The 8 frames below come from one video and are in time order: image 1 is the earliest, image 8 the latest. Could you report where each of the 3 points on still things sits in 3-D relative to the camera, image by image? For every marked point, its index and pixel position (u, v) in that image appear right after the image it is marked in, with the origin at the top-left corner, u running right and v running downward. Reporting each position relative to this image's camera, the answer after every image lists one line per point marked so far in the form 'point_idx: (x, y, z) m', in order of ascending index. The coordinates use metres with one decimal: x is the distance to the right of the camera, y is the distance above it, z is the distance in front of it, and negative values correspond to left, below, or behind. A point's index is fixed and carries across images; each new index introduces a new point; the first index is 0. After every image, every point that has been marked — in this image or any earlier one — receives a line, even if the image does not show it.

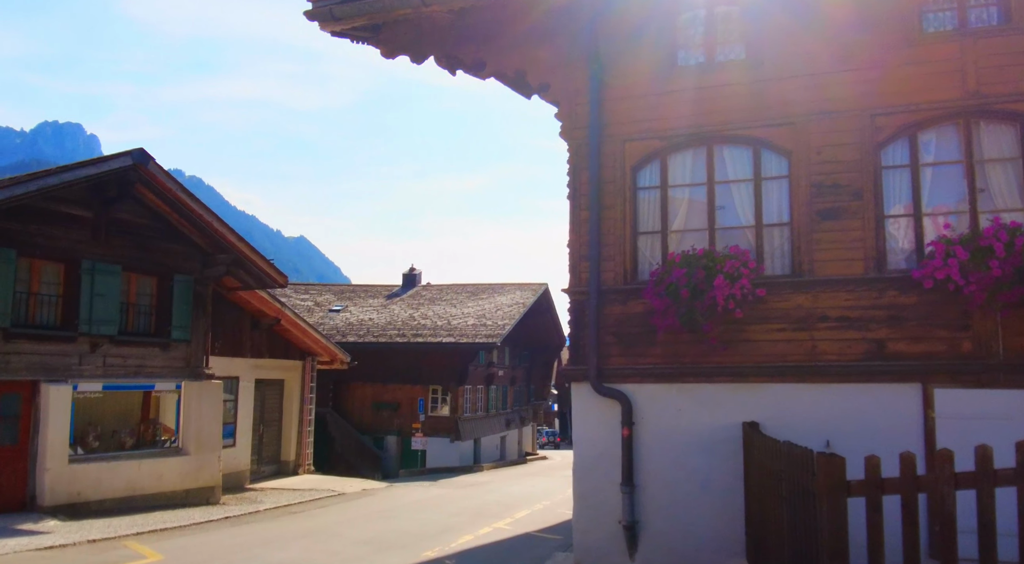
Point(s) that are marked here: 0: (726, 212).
0: (+2.2, +0.7, +8.8) m
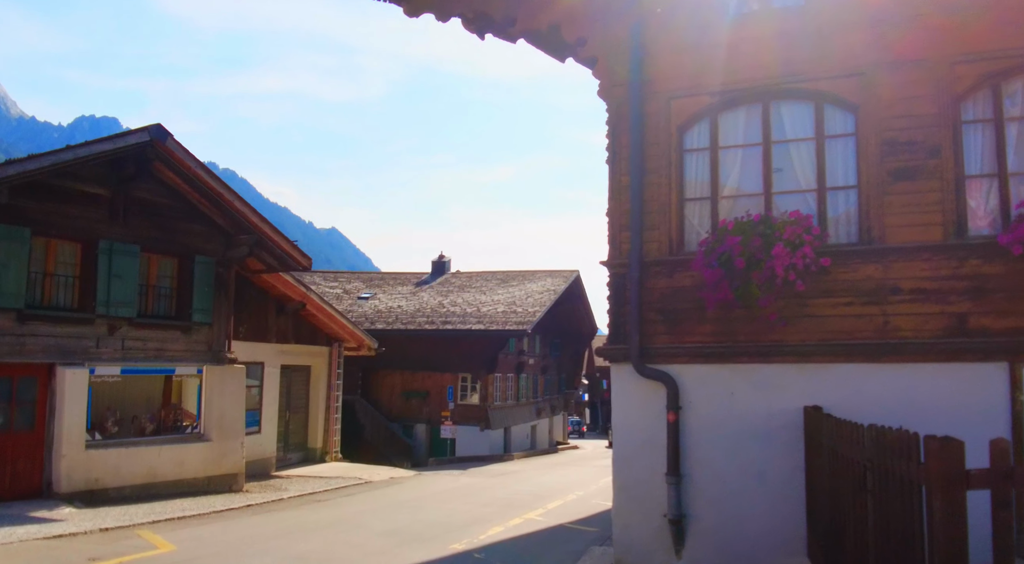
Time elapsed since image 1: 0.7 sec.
0: (+2.5, +1.0, +7.9) m
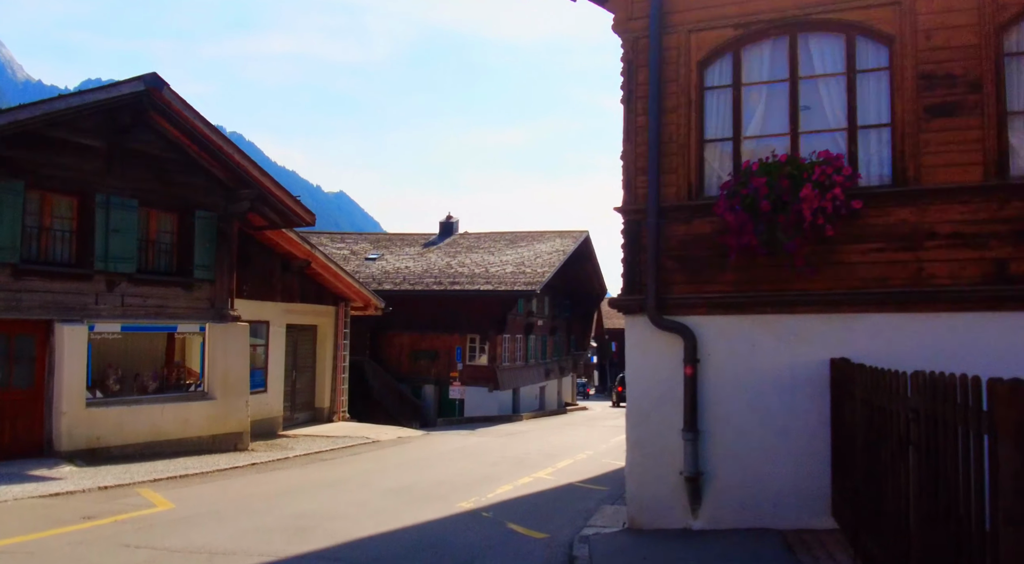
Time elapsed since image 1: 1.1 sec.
0: (+2.6, +1.5, +7.4) m
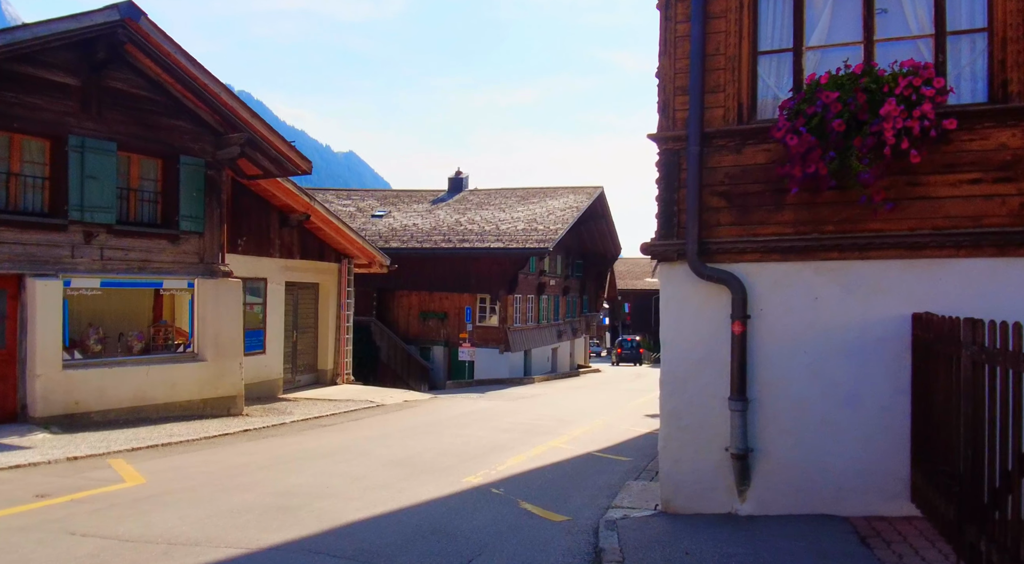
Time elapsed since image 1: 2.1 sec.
0: (+2.7, +1.9, +6.1) m
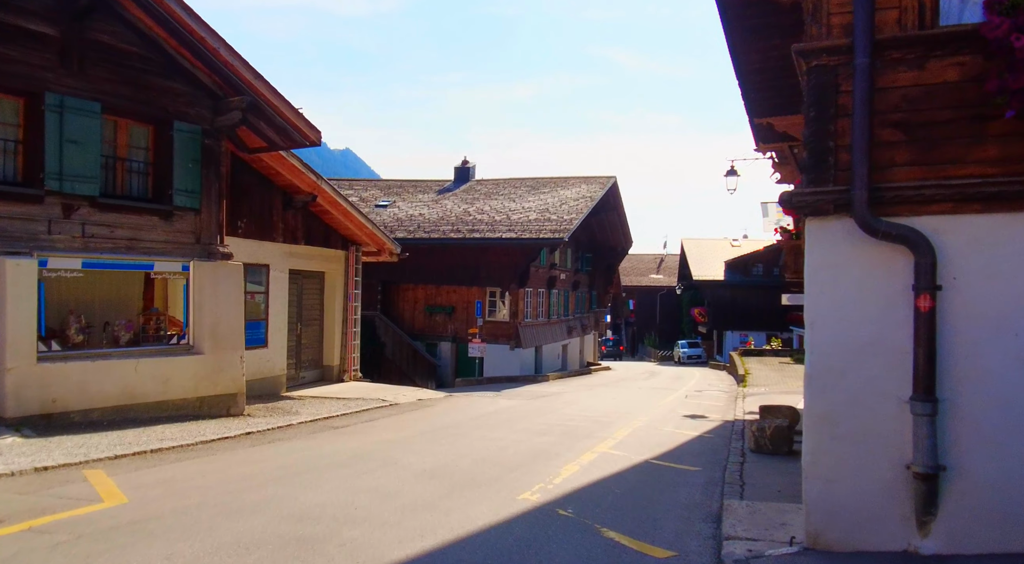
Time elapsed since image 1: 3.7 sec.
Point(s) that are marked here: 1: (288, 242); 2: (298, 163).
0: (+3.3, +2.1, +4.5) m
1: (-4.5, +0.8, +17.3) m
2: (-4.0, +2.2, +16.0) m
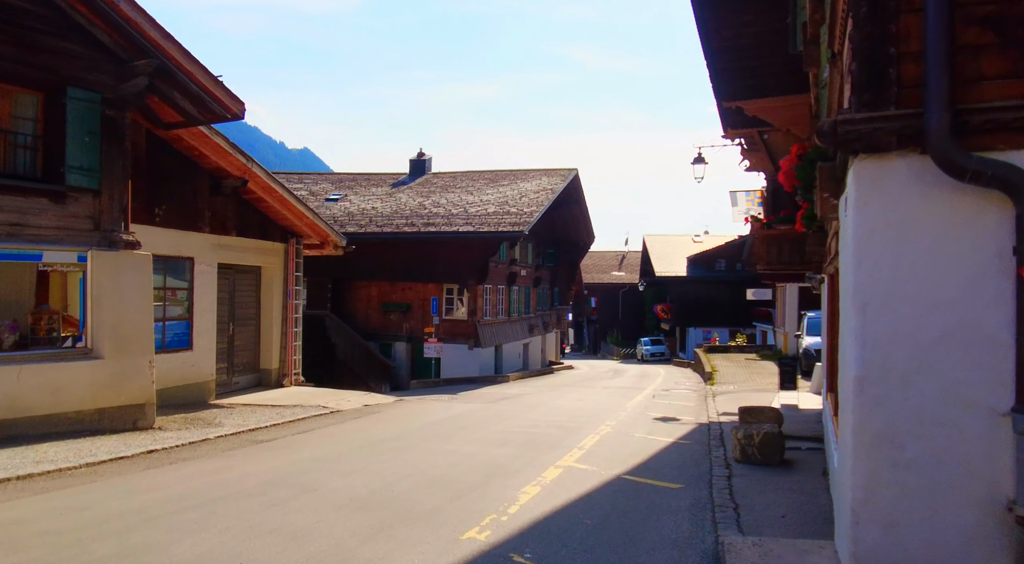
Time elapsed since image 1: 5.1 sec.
0: (+3.0, +2.3, +3.2) m
1: (-5.4, +0.9, +15.6) m
2: (-4.8, +2.3, +14.3) m
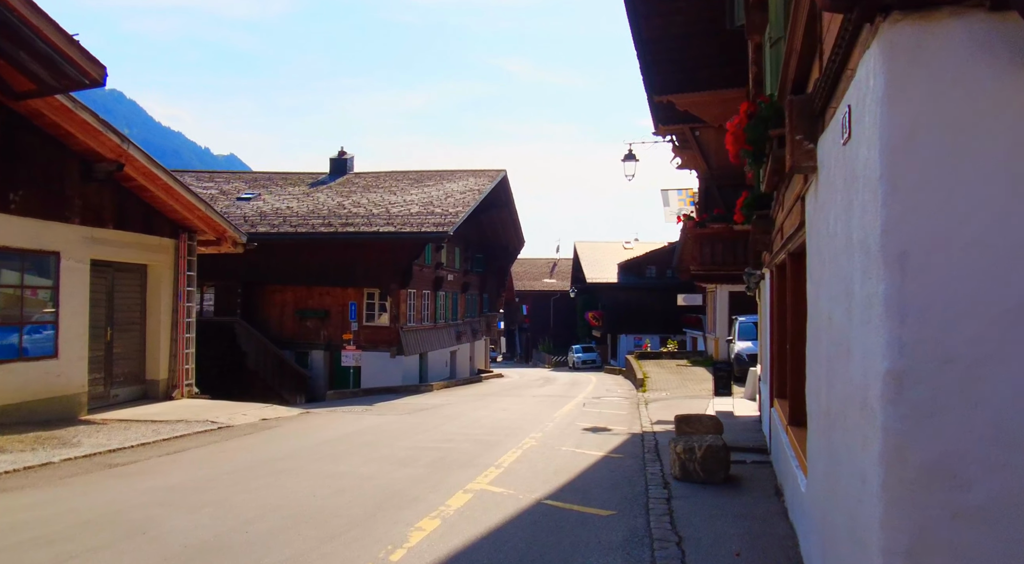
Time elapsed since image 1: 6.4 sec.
0: (+2.6, +2.4, +2.0) m
1: (-6.7, +0.9, +13.7) m
2: (-6.1, +2.4, +12.4) m
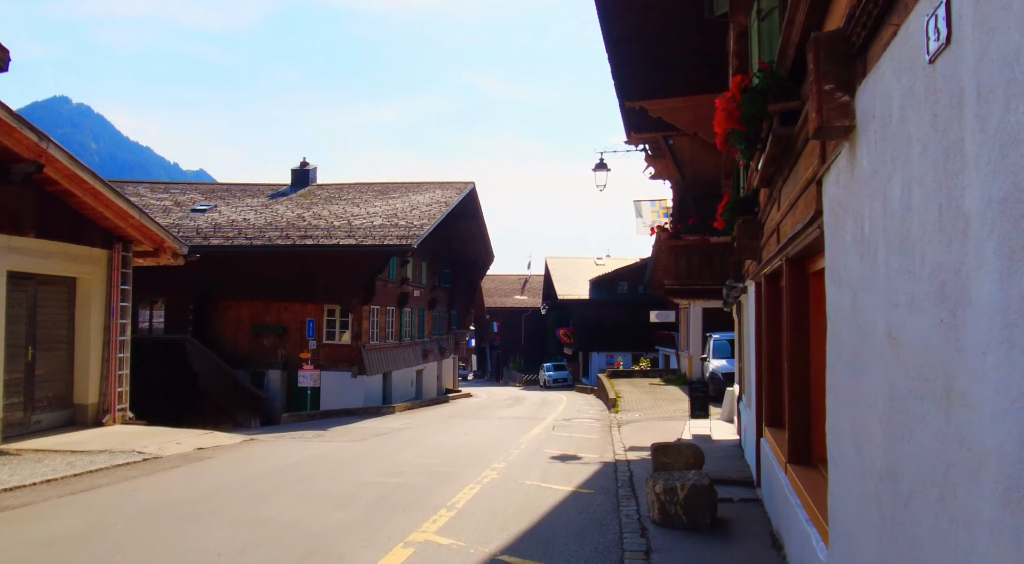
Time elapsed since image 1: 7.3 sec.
0: (+2.4, +2.5, +1.0) m
1: (-7.3, +0.7, +12.3) m
2: (-6.6, +2.2, +11.2) m
